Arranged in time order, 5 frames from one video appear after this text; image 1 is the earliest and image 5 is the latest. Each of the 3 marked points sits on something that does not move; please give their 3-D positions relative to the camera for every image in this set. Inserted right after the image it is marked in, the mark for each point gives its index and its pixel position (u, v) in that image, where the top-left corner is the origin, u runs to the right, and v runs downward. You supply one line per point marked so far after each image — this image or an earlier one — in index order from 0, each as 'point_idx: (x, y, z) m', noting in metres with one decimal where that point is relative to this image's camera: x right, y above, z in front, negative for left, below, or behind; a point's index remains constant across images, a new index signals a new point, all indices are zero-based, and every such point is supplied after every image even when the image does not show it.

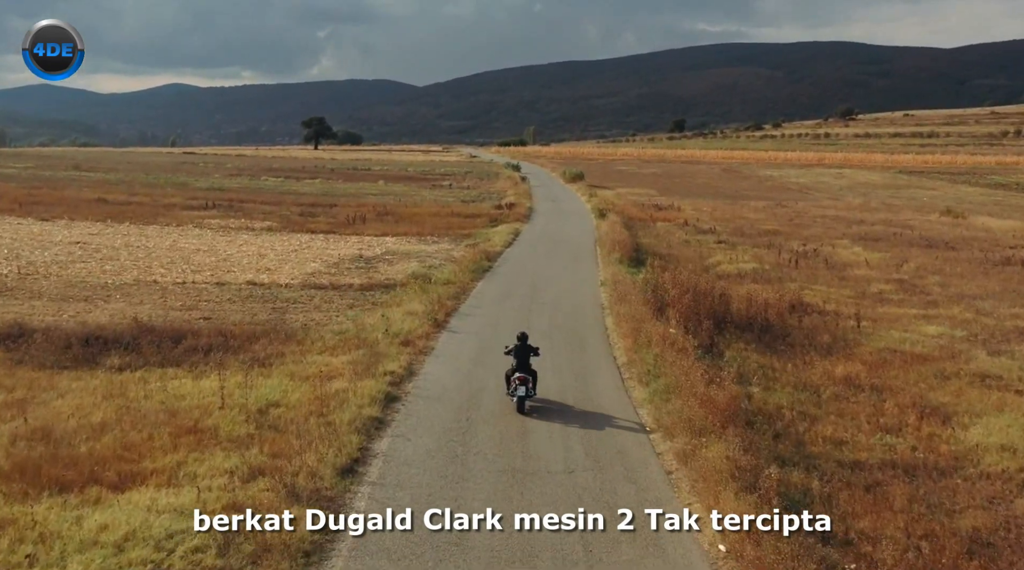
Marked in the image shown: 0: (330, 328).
0: (-3.0, -0.7, +16.9) m
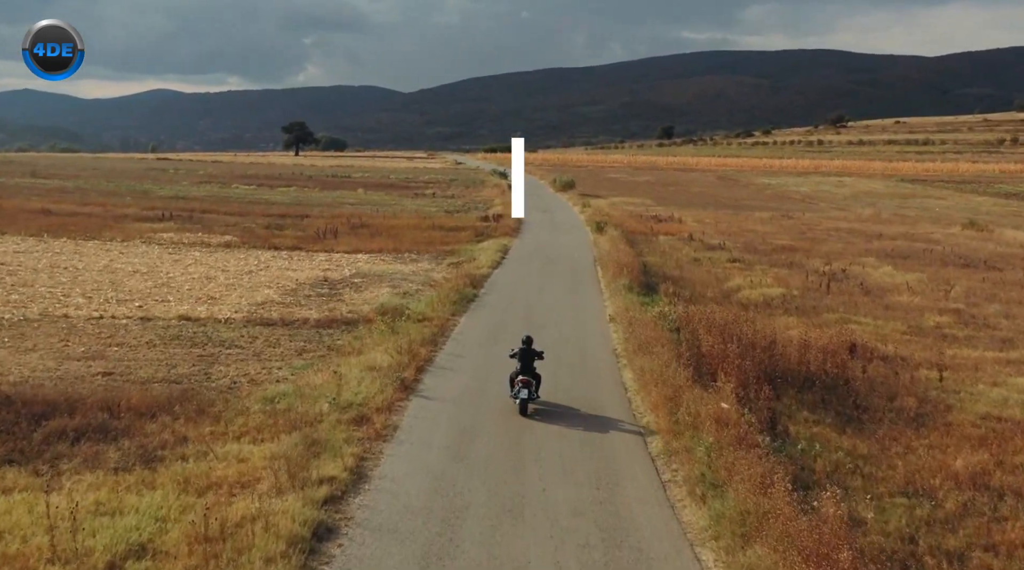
0: (-3.1, -1.3, +12.7) m
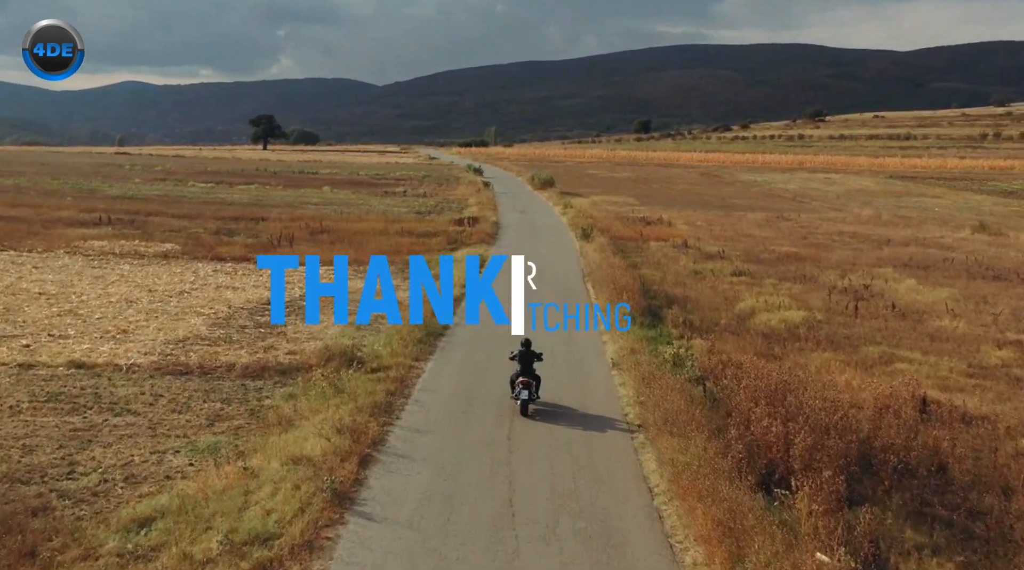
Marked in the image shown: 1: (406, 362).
0: (-3.3, -1.9, +8.9) m
1: (-1.5, -1.1, +14.5) m
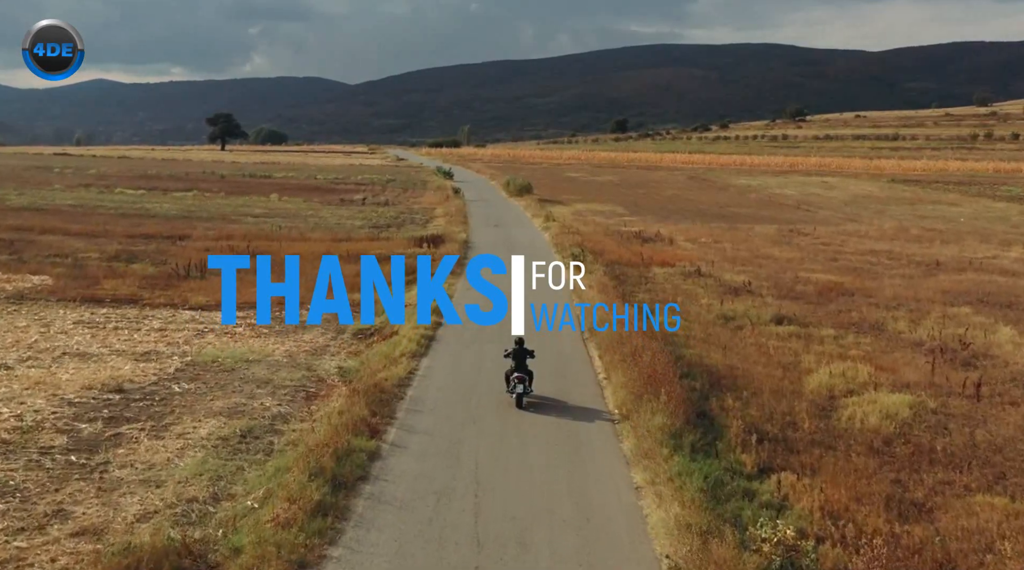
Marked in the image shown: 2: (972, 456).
0: (-3.4, -3.0, +1.7) m
1: (-1.7, -2.2, +7.4) m
2: (+5.6, -2.1, +12.2) m
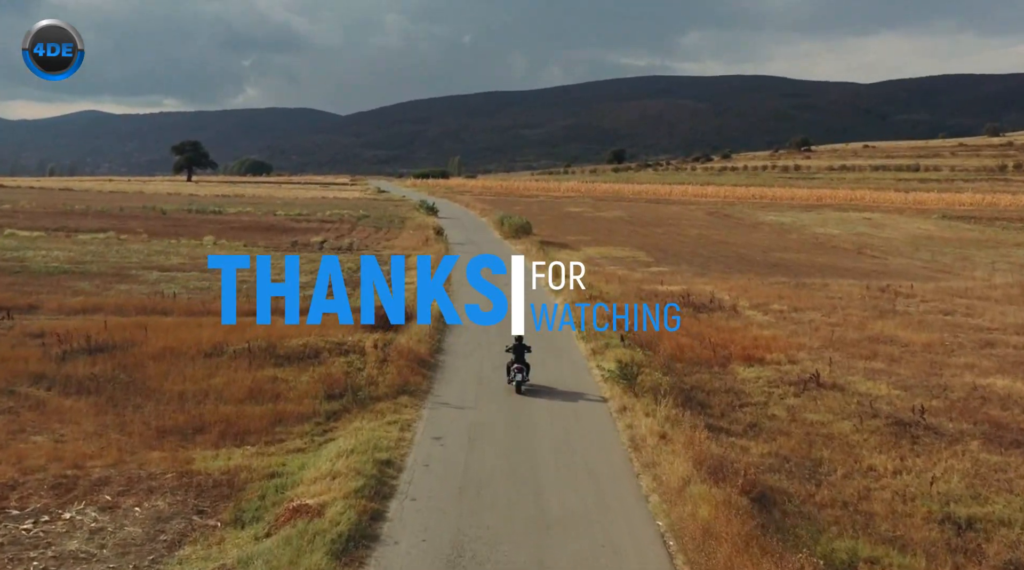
0: (-3.1, -4.2, -9.8) m
1: (-1.5, -3.6, -4.0) m
2: (+5.8, -3.6, +0.8) m
